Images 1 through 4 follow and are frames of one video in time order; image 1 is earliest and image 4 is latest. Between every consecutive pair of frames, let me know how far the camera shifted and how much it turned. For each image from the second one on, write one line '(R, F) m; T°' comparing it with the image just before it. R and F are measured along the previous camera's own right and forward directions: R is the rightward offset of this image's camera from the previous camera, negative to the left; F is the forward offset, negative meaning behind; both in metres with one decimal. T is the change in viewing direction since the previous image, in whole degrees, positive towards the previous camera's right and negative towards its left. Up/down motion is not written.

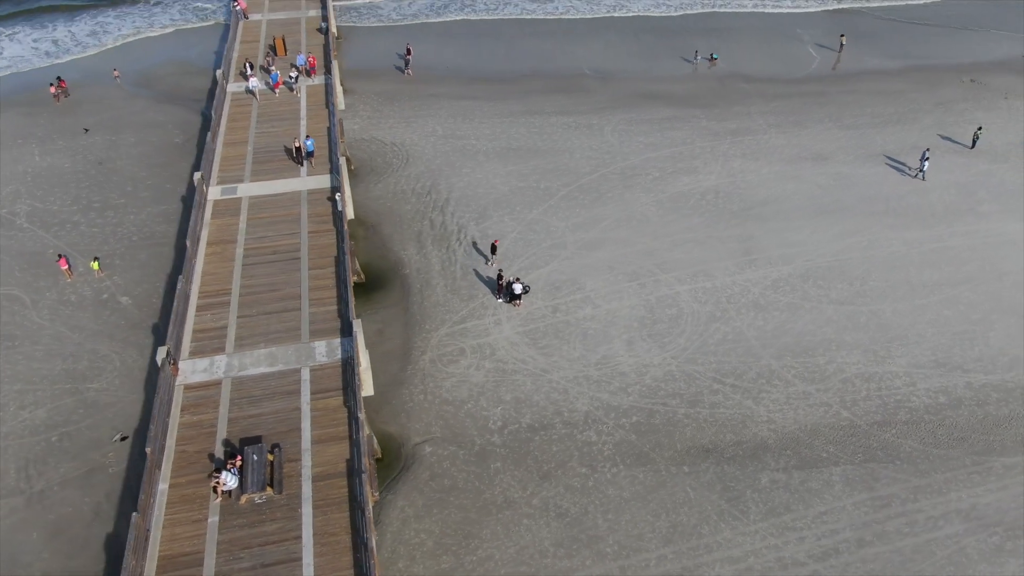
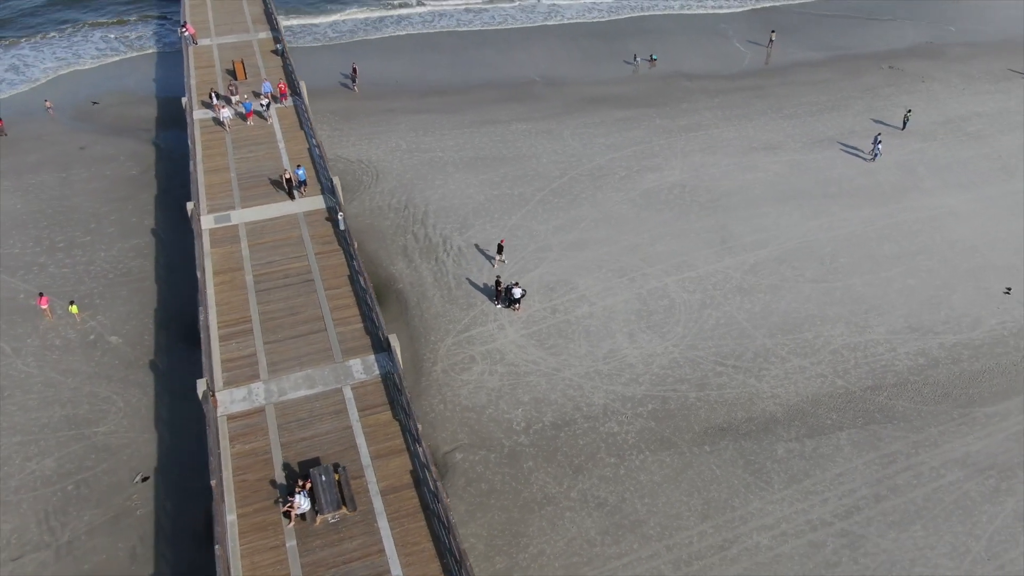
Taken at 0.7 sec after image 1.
(-2.8, -0.5) m; +6°
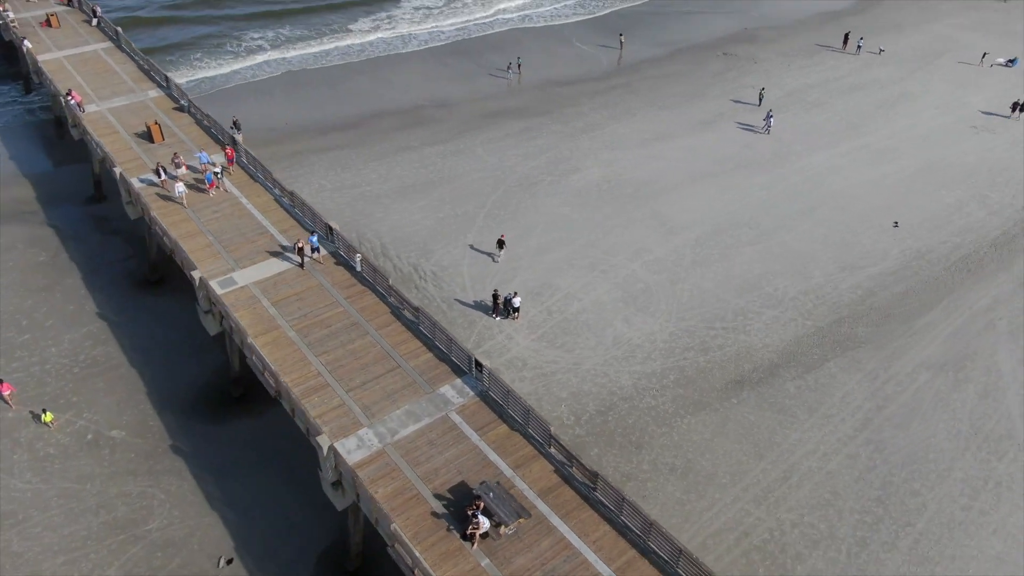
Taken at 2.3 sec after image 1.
(-6.8, -0.6) m; +14°
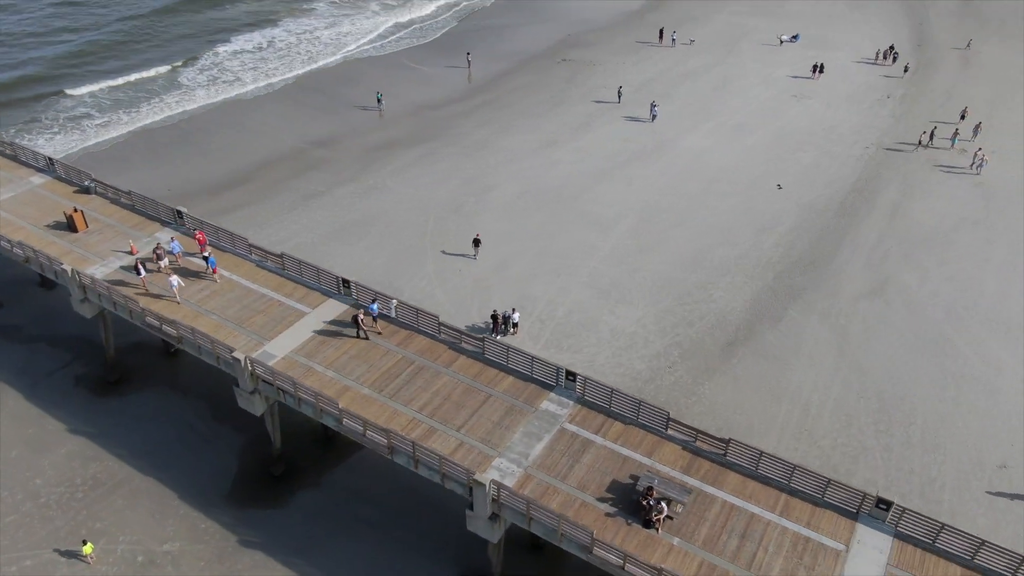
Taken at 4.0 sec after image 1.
(-7.8, -0.1) m; +16°
